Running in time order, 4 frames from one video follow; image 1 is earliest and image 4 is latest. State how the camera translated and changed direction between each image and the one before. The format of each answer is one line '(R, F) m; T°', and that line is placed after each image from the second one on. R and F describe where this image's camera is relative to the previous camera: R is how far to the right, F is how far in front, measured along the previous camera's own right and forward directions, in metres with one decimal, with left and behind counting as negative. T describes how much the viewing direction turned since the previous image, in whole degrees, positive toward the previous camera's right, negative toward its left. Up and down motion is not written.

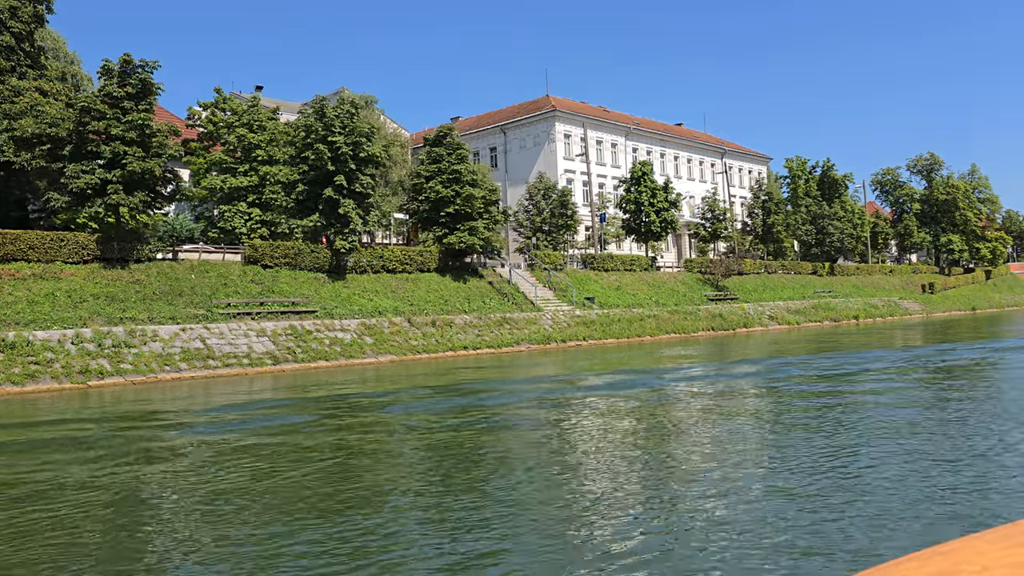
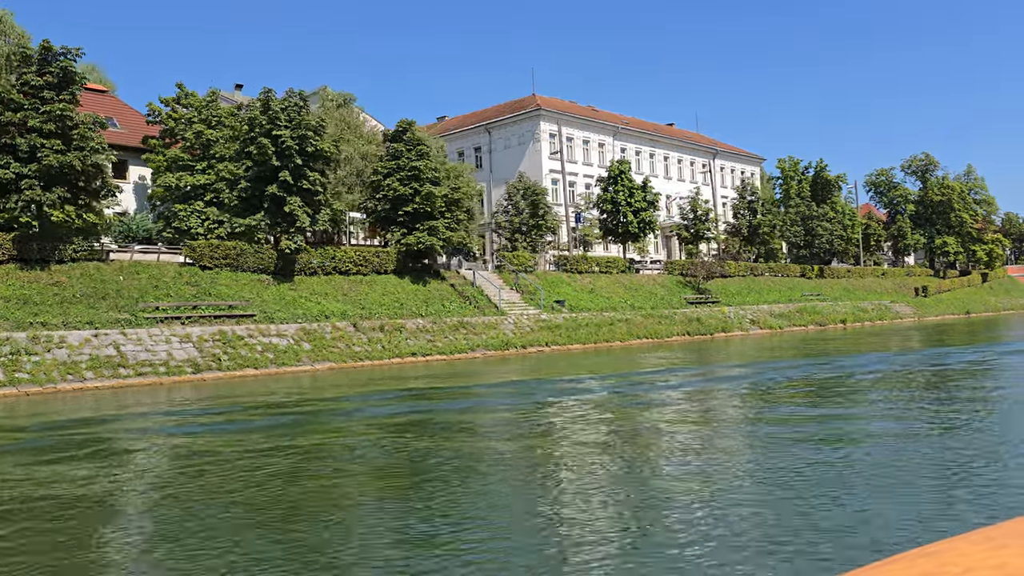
(+1.7, +1.8) m; 0°
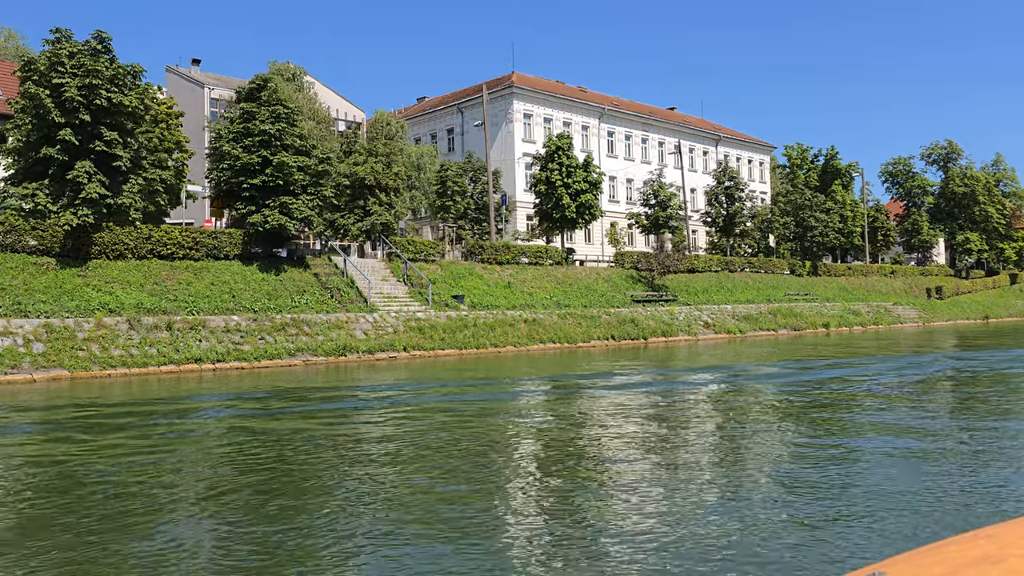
(+5.9, +6.6) m; -3°
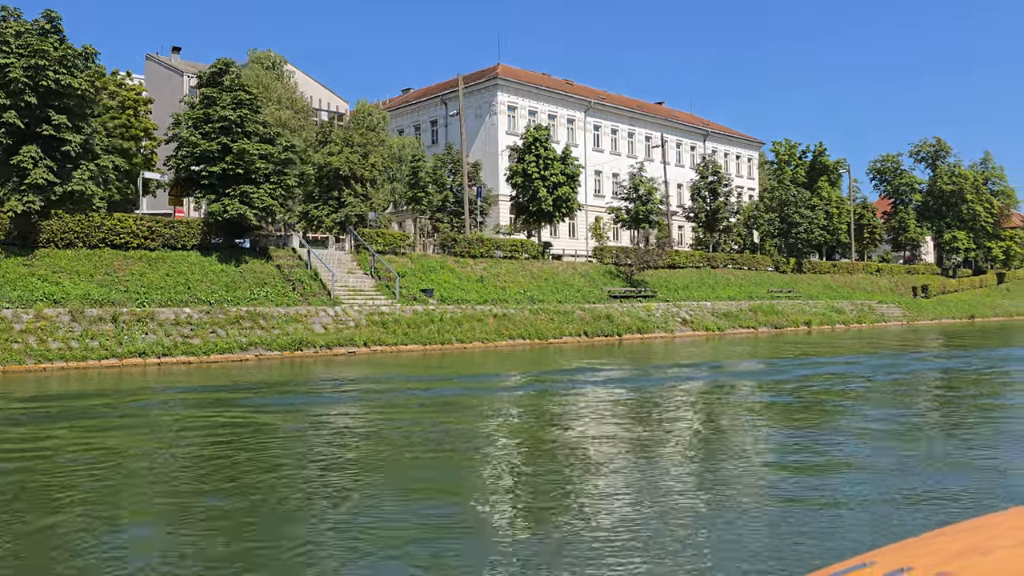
(+0.9, +0.9) m; 0°
